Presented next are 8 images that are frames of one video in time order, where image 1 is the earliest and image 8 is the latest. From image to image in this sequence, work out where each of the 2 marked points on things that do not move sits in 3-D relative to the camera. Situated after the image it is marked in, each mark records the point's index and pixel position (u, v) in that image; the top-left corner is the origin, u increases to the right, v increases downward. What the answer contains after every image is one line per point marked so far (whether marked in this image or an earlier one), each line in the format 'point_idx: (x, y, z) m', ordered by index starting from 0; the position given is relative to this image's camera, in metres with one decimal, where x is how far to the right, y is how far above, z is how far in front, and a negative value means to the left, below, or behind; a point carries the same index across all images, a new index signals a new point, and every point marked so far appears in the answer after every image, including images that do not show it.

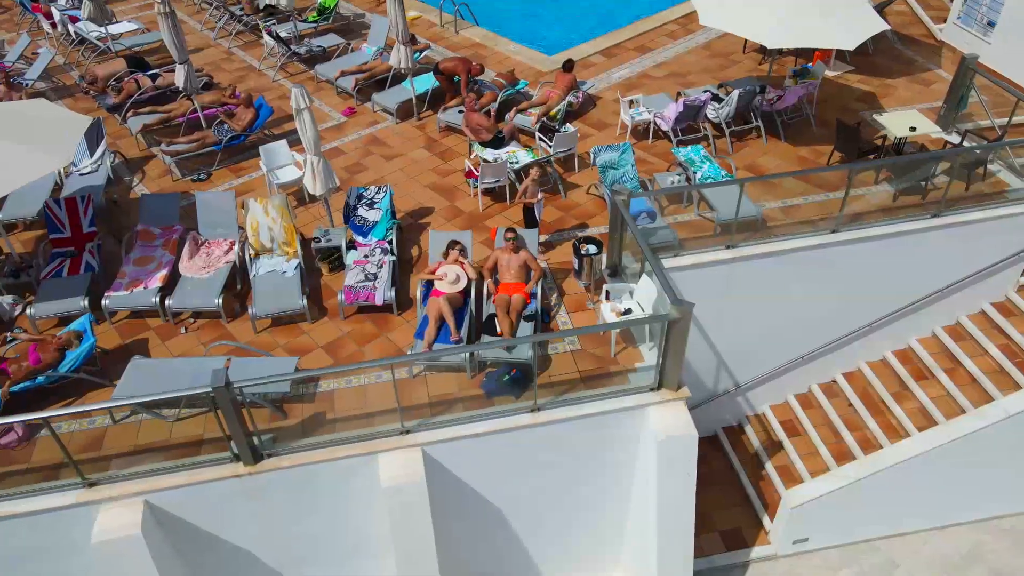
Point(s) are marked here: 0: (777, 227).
0: (+2.8, +0.6, +7.6) m
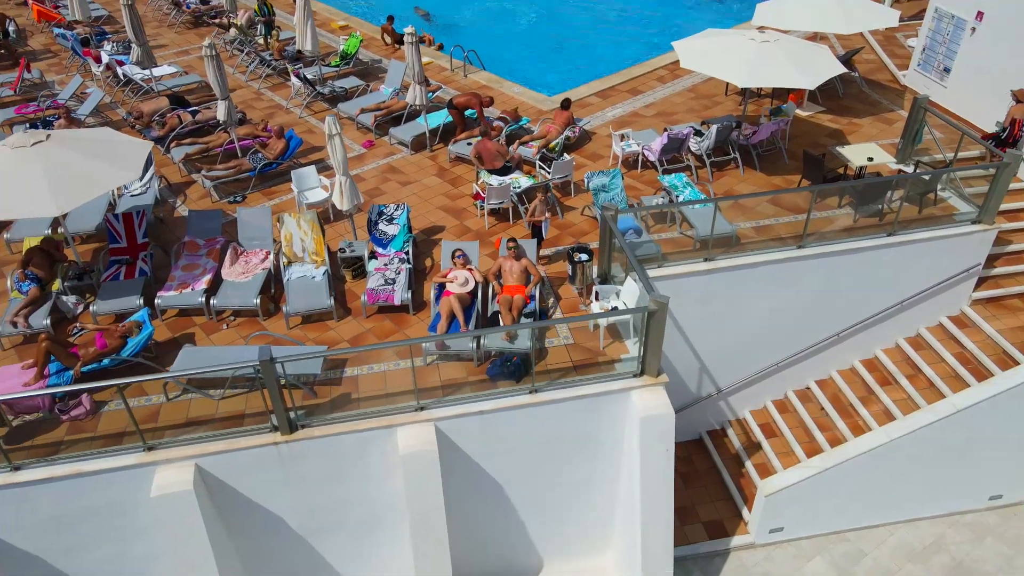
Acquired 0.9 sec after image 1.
0: (+2.8, +0.5, +8.6) m
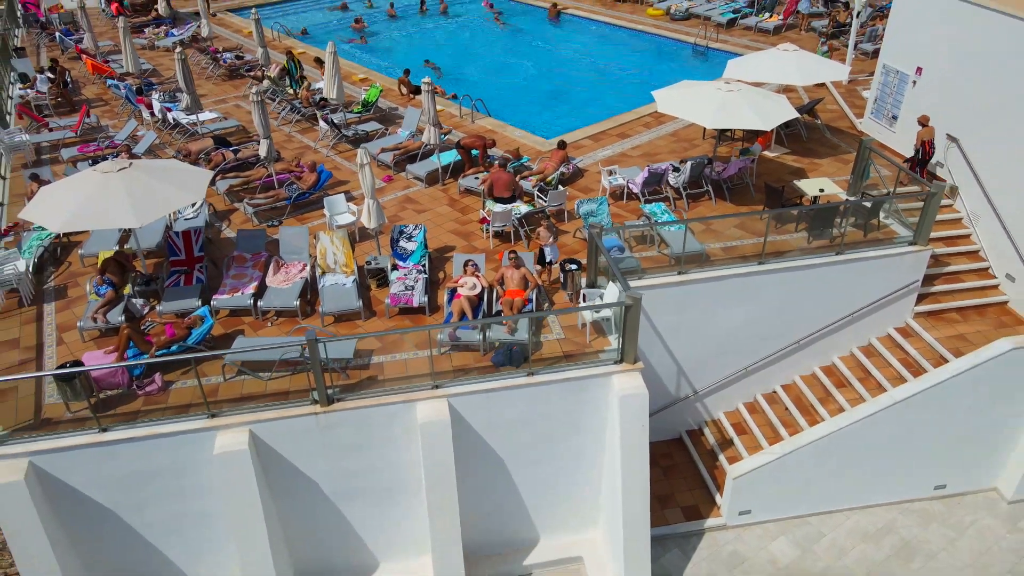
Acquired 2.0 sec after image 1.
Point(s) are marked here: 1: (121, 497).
0: (+2.8, +0.4, +10.1) m
1: (-4.3, -2.3, +8.0) m
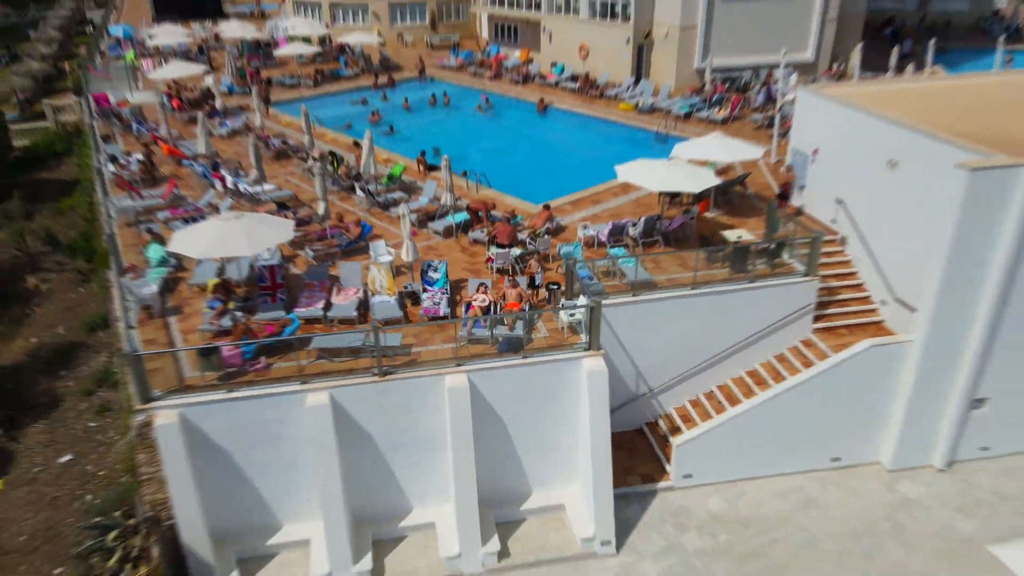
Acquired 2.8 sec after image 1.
0: (+2.8, +0.1, +13.8) m
1: (-4.3, -2.4, +11.4) m
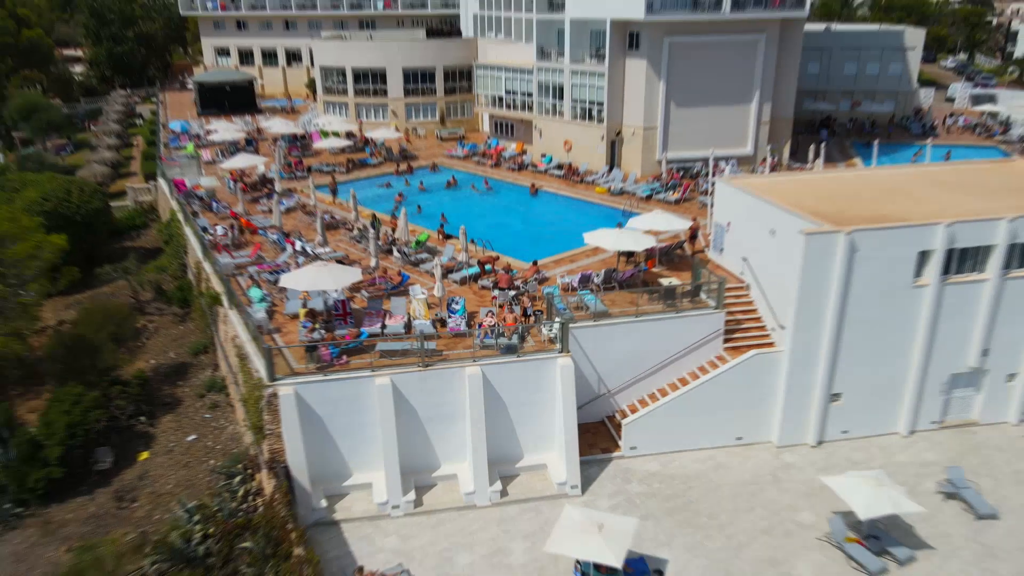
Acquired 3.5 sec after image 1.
0: (+2.7, -0.7, +19.9) m
1: (-4.3, -2.9, +17.3) m
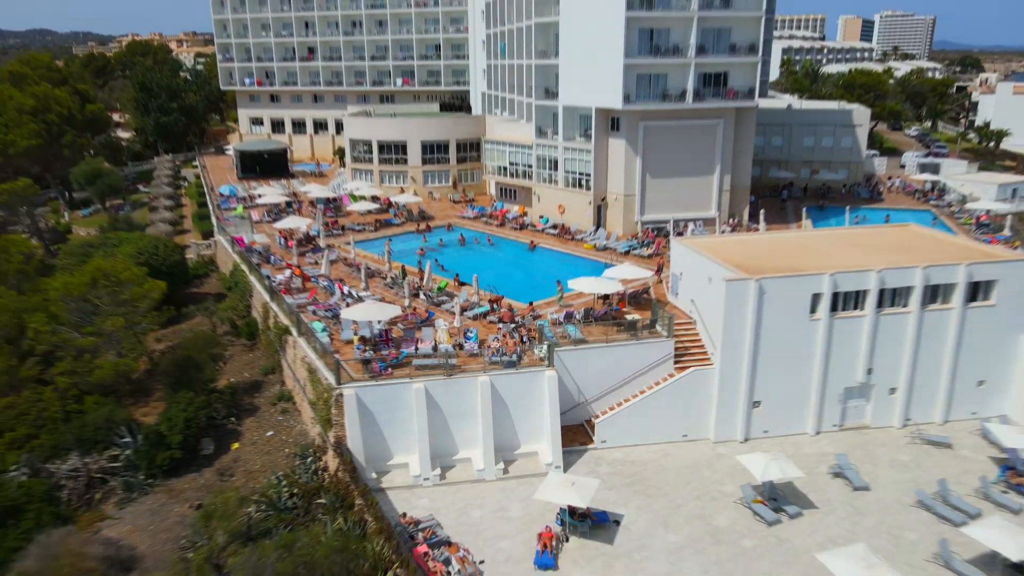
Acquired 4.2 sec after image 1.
0: (+2.8, -1.9, +26.5) m
1: (-4.3, -3.8, +23.7) m
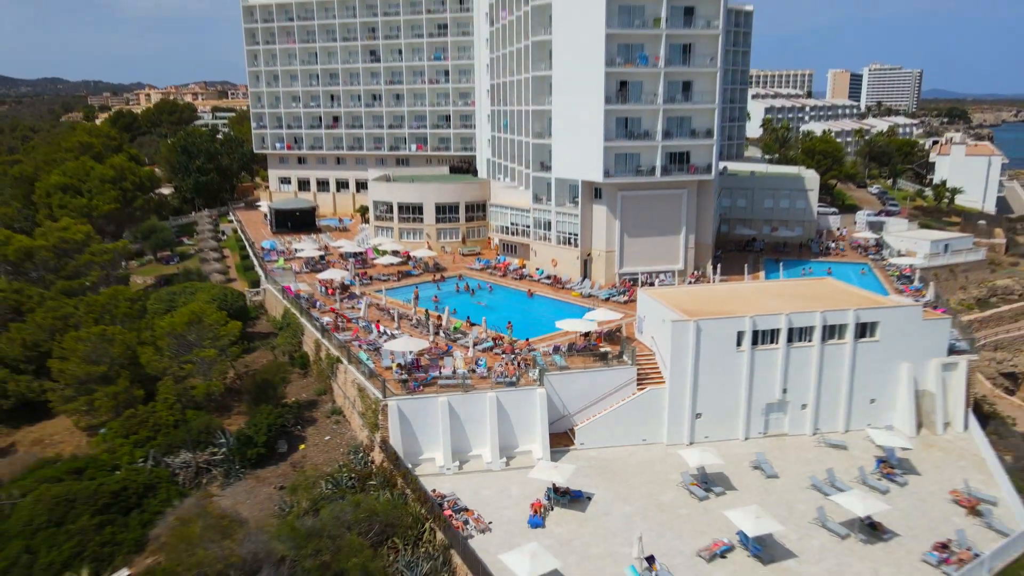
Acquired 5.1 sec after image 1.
0: (+2.8, -3.7, +34.8) m
1: (-4.3, -5.5, +32.0) m
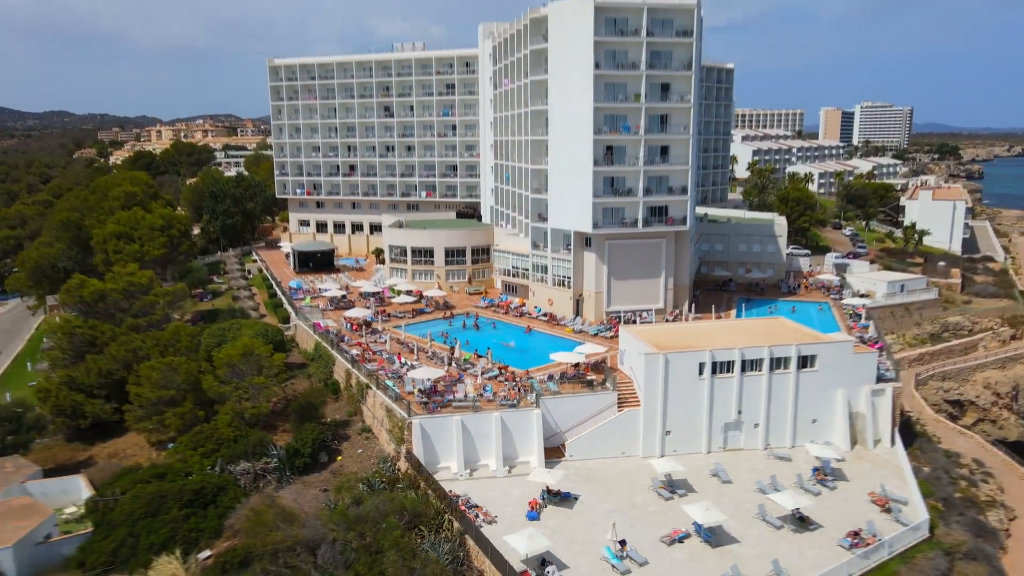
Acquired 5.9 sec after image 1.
0: (+2.9, -5.9, +42.0) m
1: (-4.2, -7.6, +39.0) m
